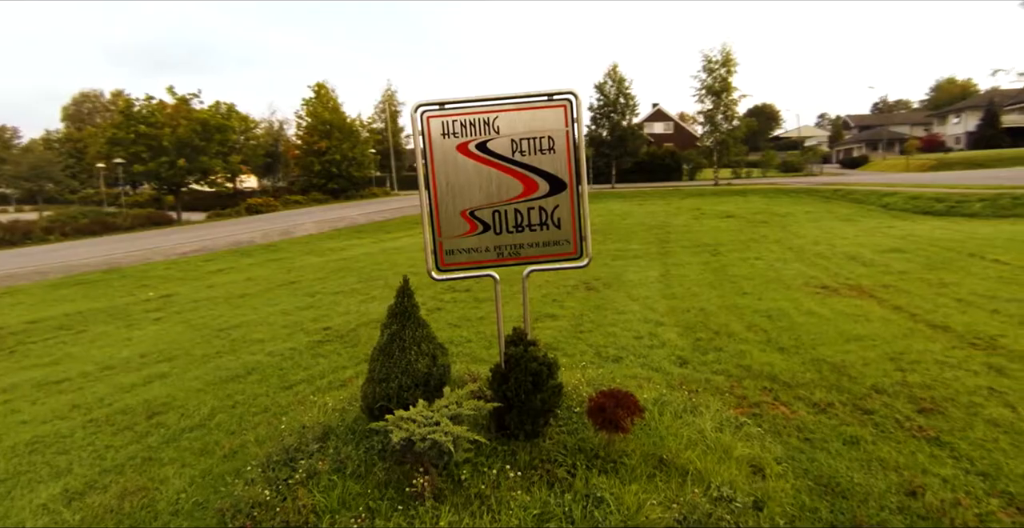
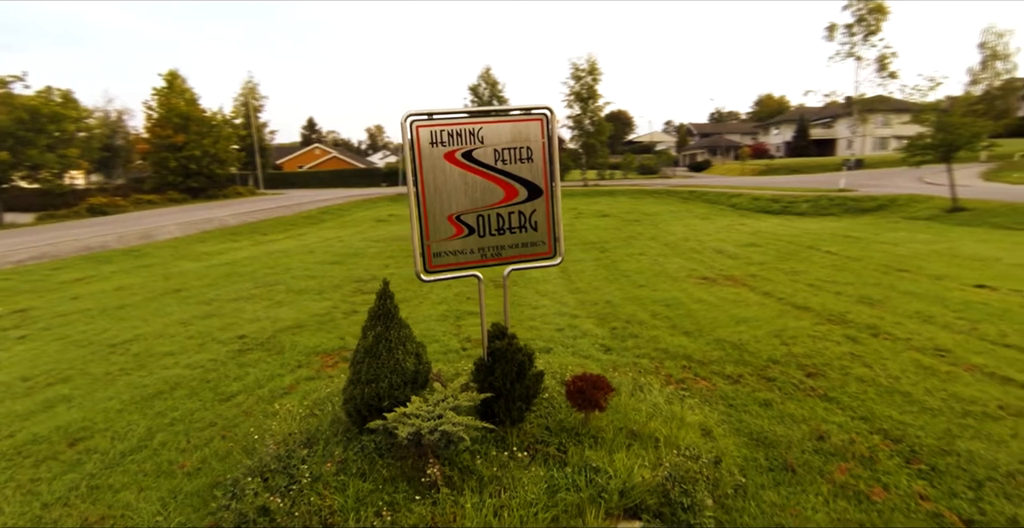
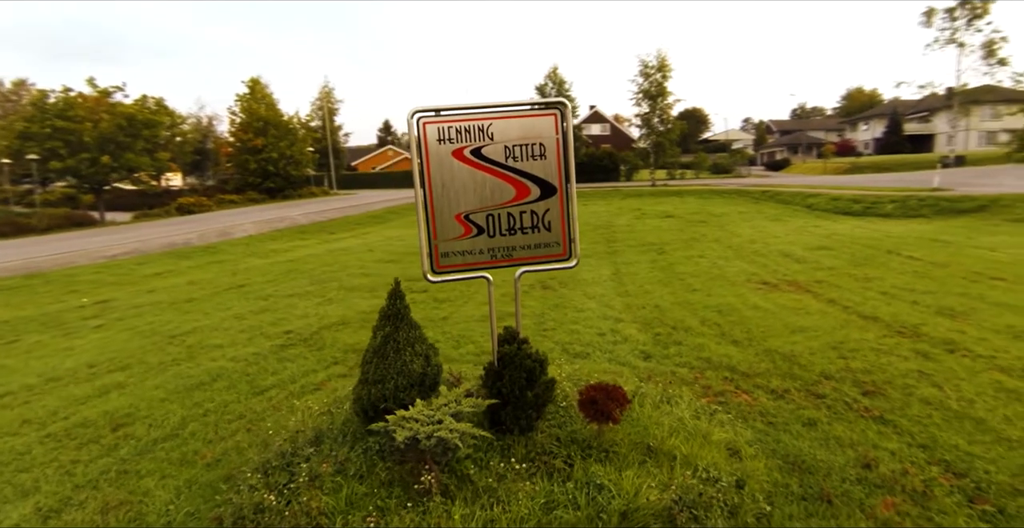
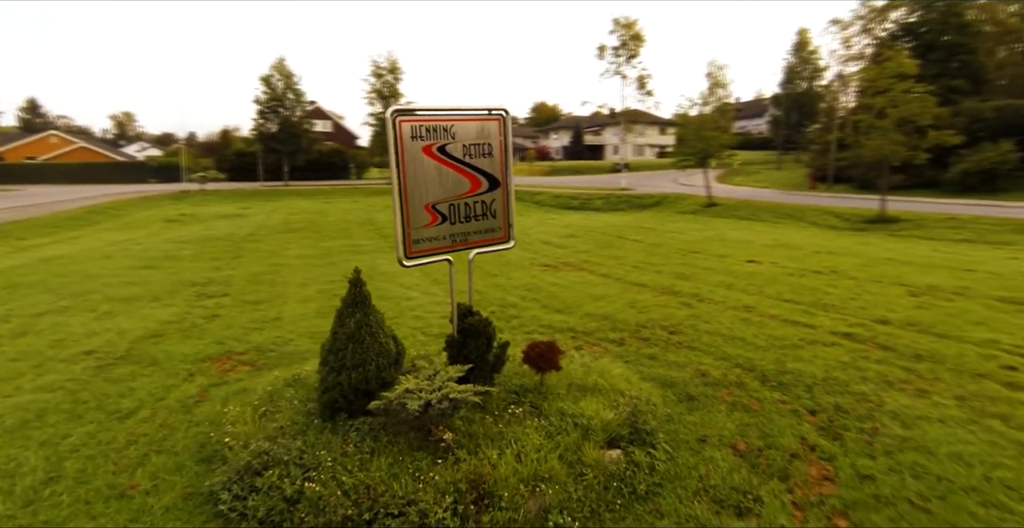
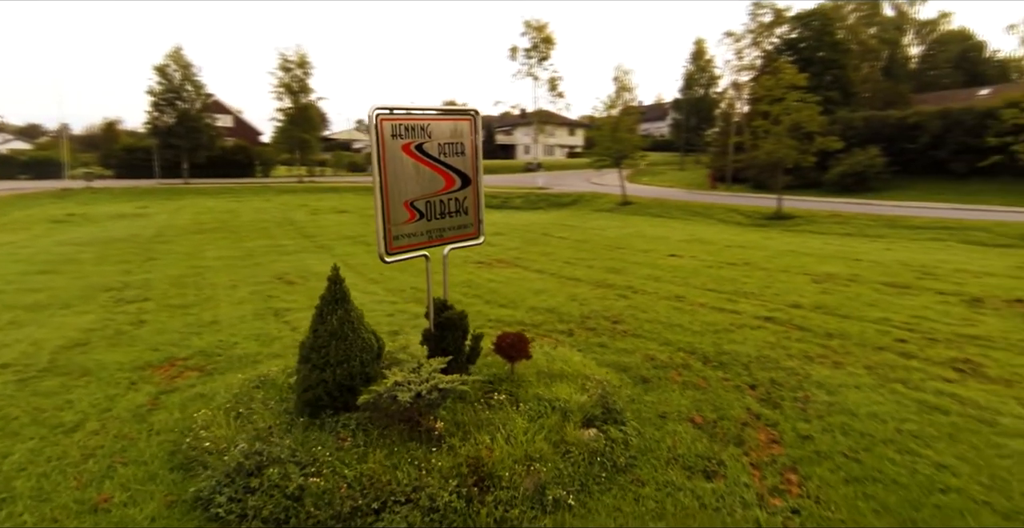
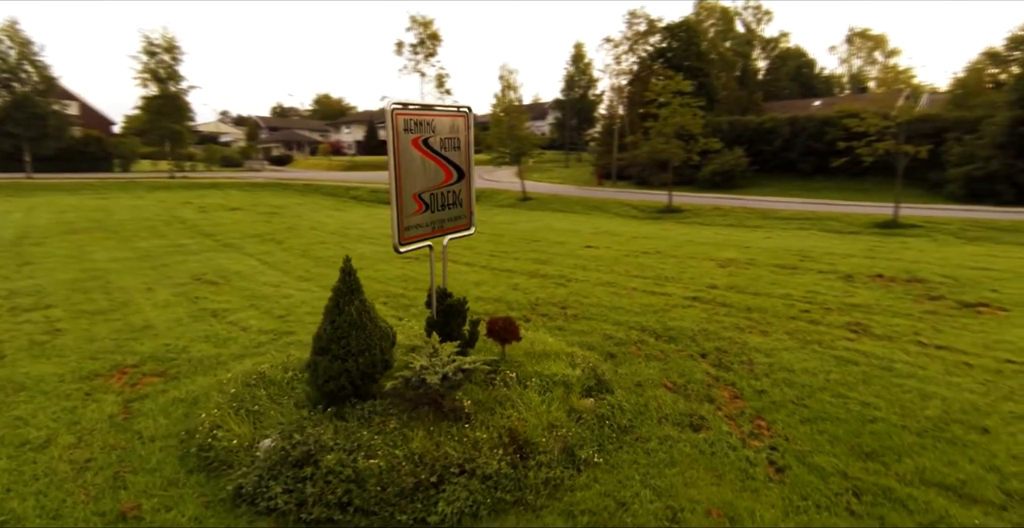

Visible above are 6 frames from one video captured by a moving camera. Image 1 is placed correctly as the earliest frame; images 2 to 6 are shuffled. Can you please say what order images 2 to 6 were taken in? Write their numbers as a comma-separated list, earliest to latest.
3, 2, 4, 5, 6
